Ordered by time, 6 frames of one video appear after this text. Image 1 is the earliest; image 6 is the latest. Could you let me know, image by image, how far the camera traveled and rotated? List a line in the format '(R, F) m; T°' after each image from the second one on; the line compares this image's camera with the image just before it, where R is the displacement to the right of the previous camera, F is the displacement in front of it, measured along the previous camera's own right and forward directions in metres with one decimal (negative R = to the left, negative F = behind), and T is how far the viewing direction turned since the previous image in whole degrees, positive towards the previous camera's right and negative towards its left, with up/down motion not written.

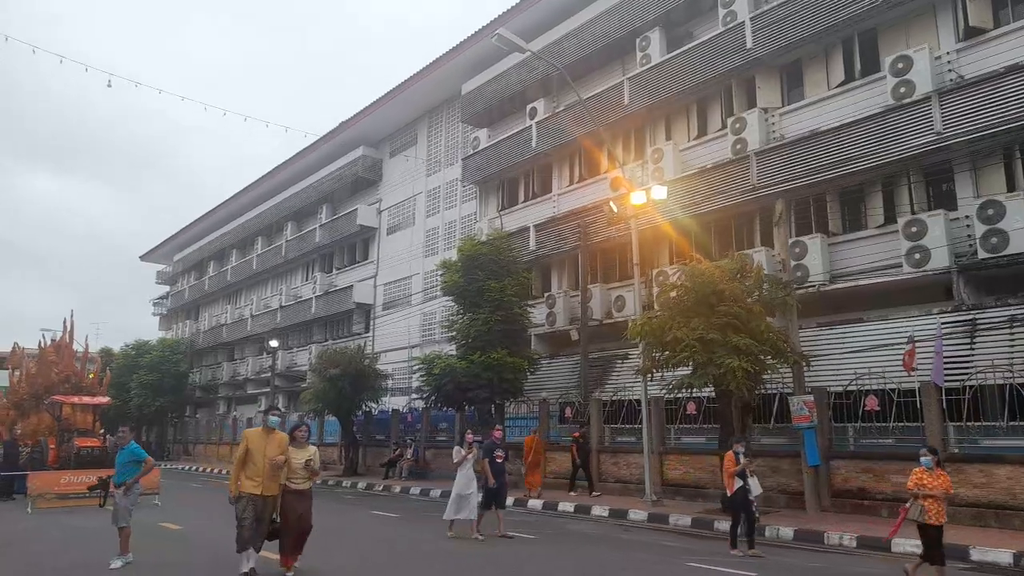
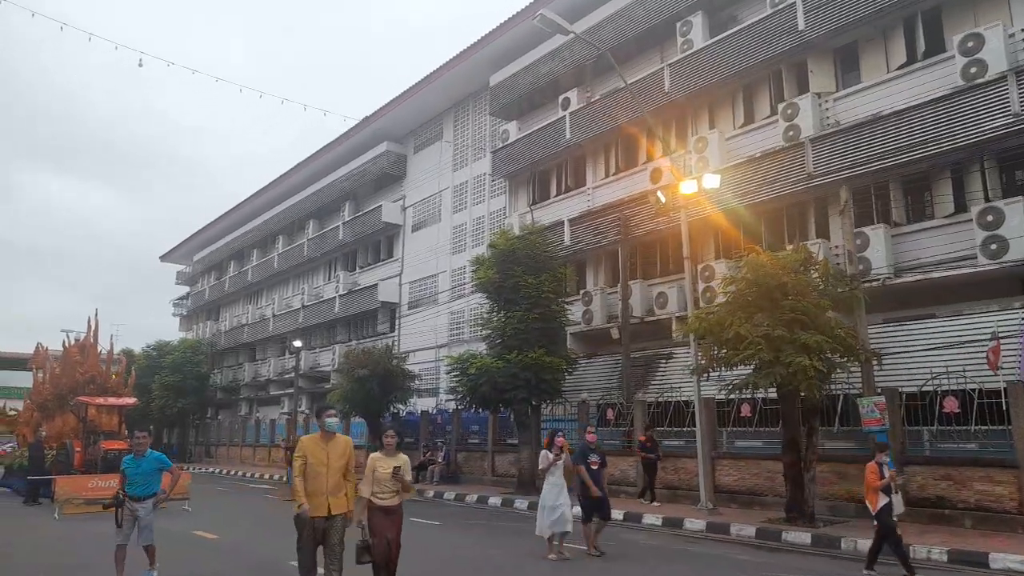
(-0.6, +0.8) m; -1°
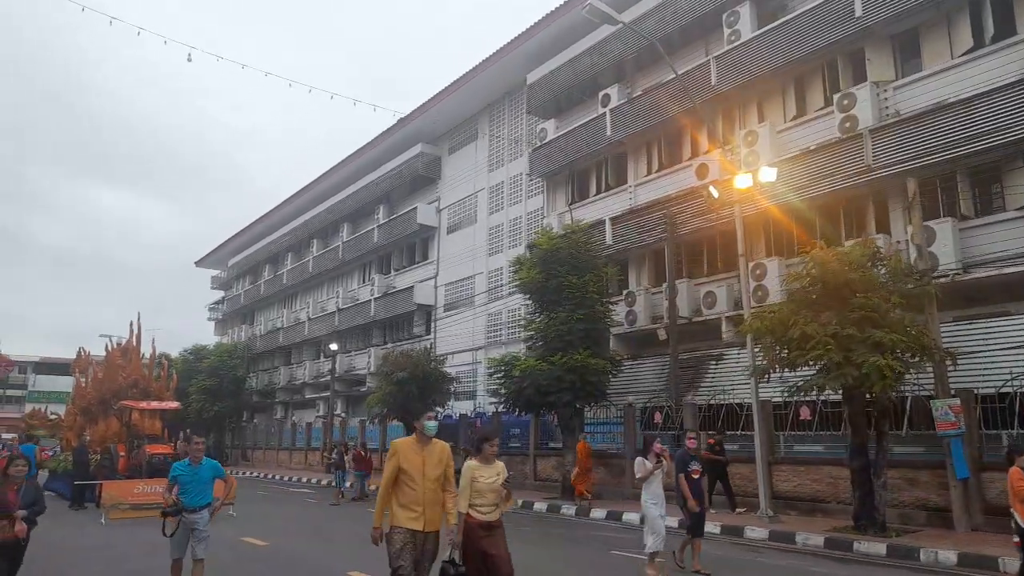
(-0.4, +0.4) m; -2°
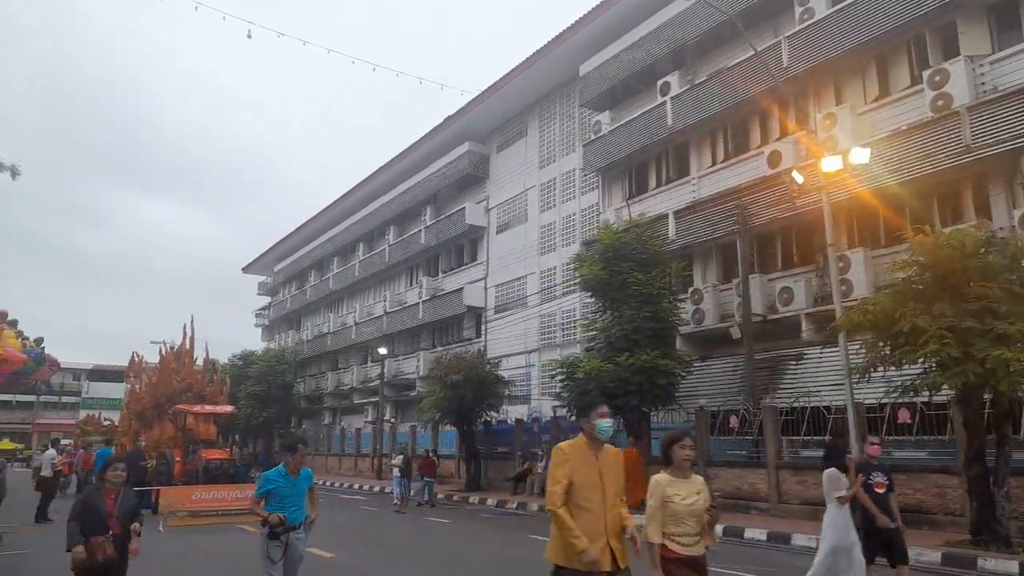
(-0.6, +0.8) m; -3°
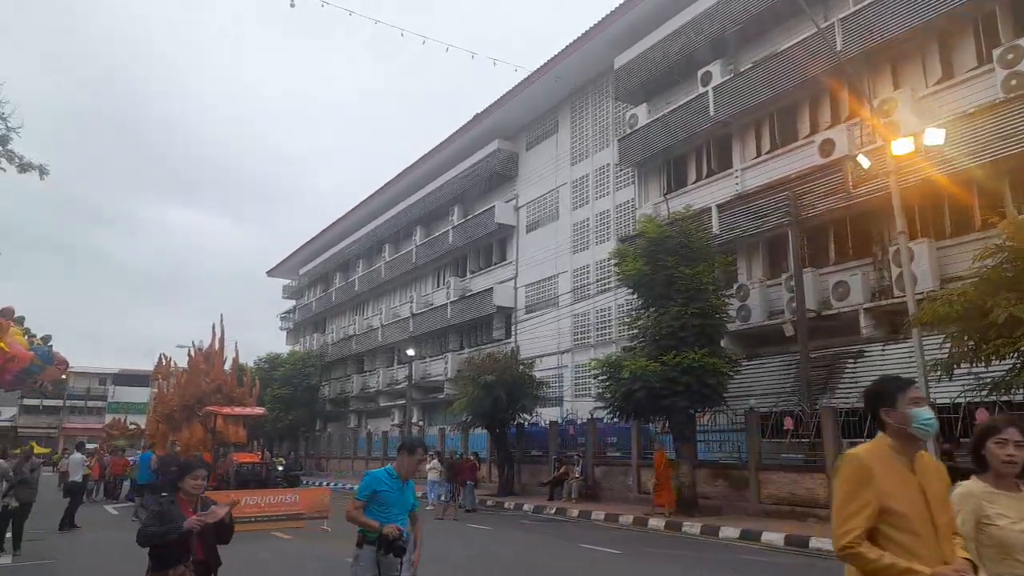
(-0.5, +0.7) m; -2°
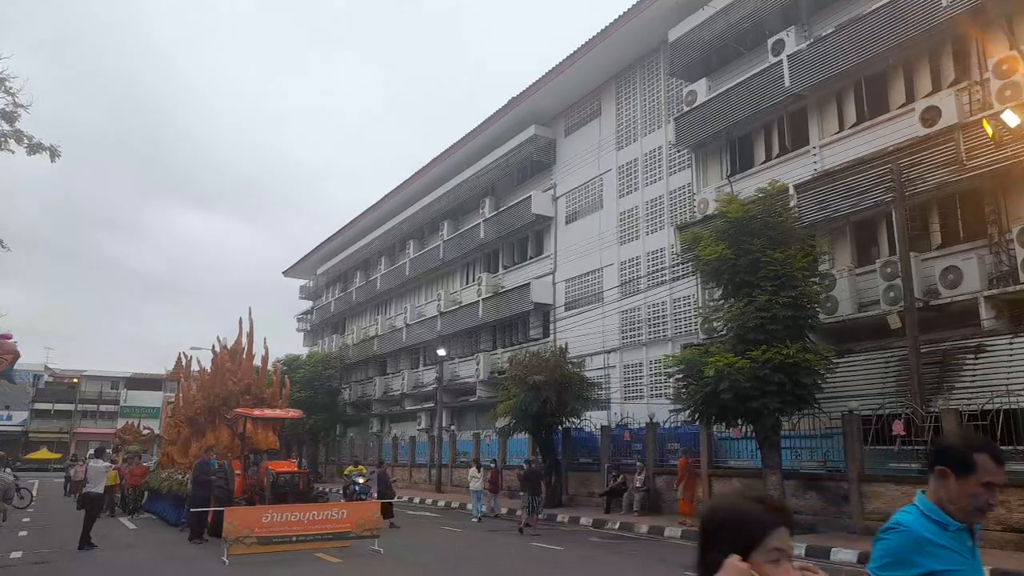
(-1.2, +1.9) m; -1°
